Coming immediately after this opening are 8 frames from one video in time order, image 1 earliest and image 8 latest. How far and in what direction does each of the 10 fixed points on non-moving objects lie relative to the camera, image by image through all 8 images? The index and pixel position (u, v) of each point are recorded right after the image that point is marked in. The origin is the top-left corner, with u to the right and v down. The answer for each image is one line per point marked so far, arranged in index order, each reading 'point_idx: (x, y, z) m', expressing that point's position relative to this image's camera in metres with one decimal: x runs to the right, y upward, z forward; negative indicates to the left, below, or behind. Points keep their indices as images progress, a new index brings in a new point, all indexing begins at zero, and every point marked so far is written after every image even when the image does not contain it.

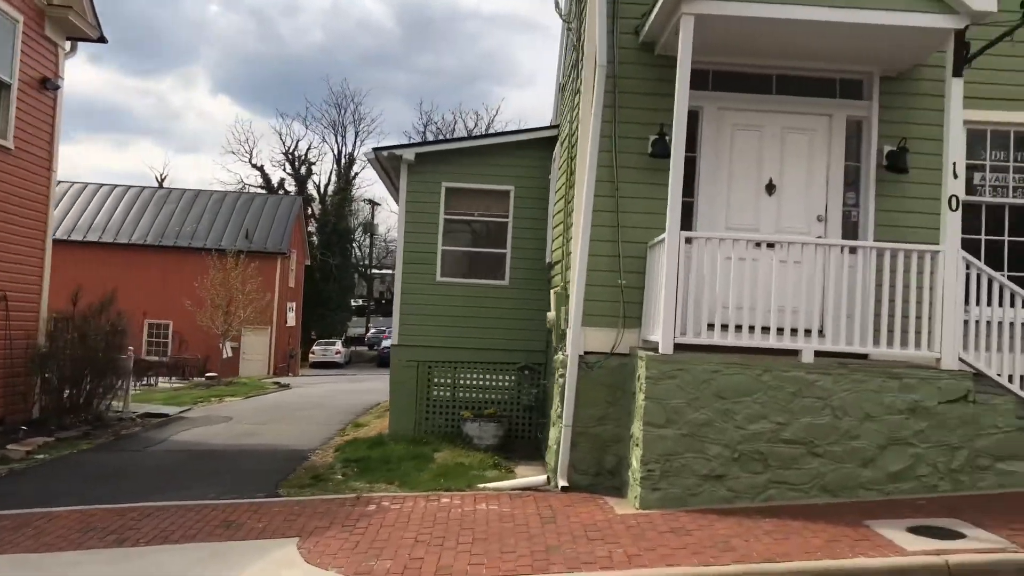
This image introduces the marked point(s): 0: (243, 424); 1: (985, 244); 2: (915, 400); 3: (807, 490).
0: (-4.4, -2.2, +14.5) m
1: (+4.3, +0.4, +8.2) m
2: (+3.1, -0.9, +6.9) m
3: (+2.3, -1.6, +6.9) m
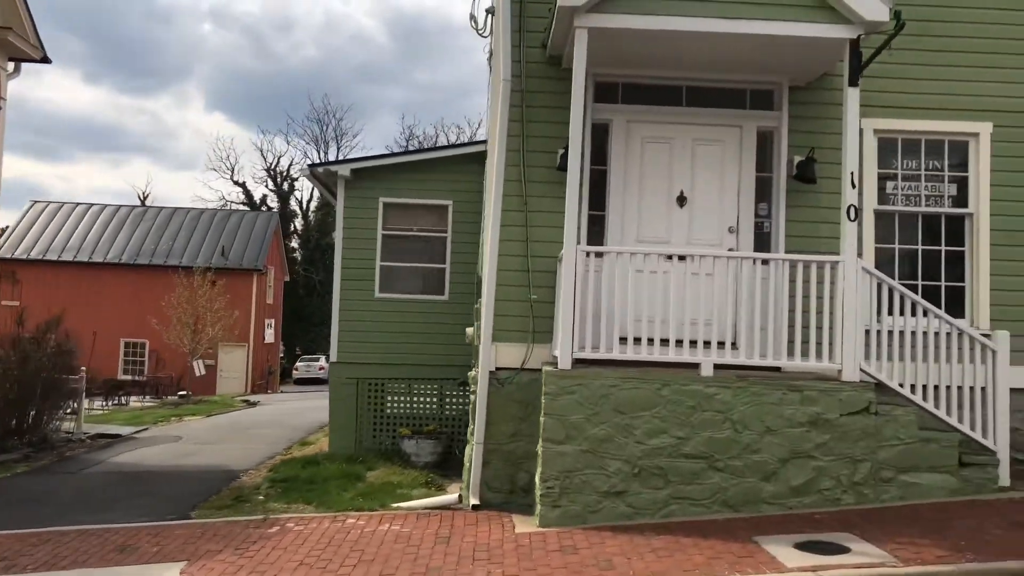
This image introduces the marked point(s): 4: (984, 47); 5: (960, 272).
0: (-5.2, -2.5, +14.4) m
1: (+3.5, +0.3, +8.2) m
2: (+2.3, -1.0, +6.8) m
3: (+1.5, -1.7, +6.8) m
4: (+4.3, +2.2, +8.2) m
5: (+4.1, +0.1, +8.2) m
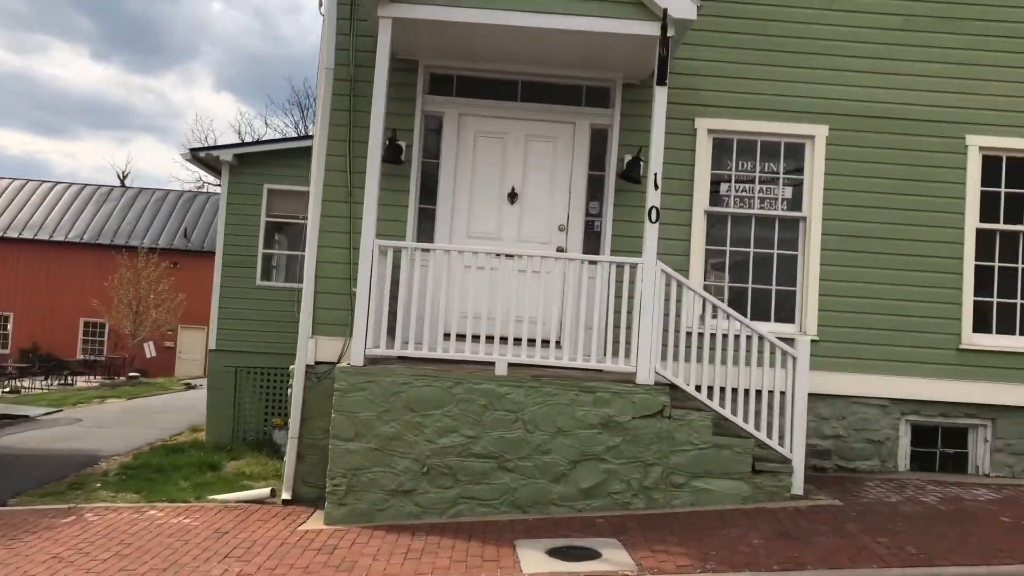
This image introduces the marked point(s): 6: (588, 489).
0: (-6.9, -2.2, +14.3) m
1: (+2.0, +0.3, +8.1) m
2: (+0.7, -1.0, +6.8) m
3: (-0.1, -1.6, +6.7) m
4: (+2.8, +2.2, +8.1) m
5: (+2.5, +0.1, +8.1) m
6: (+0.6, -1.5, +6.7) m
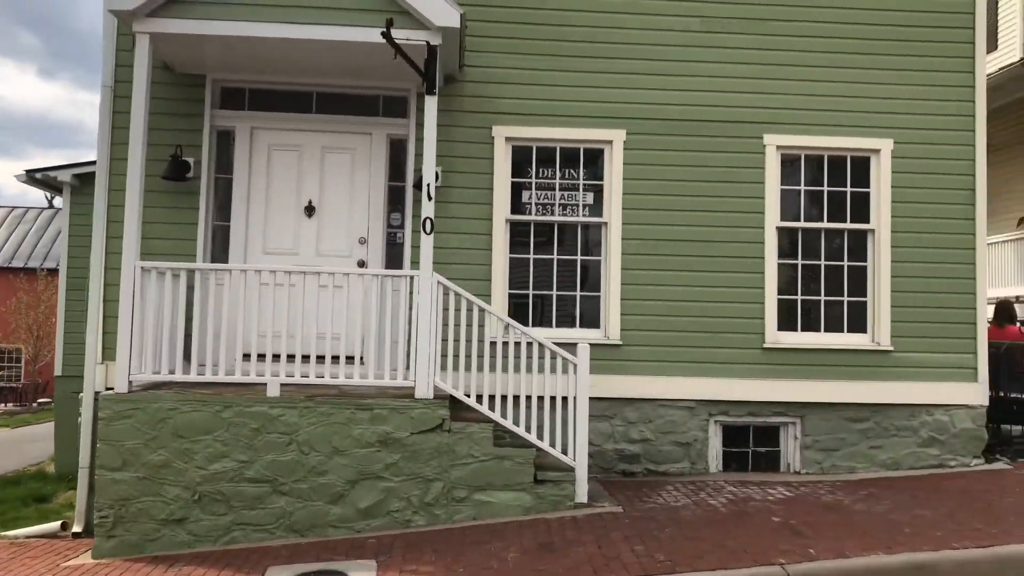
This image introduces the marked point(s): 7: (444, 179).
0: (-8.8, -2.7, +13.8) m
1: (+0.2, +0.2, +8.0) m
2: (-1.0, -1.1, +6.6) m
3: (-1.8, -1.8, +6.5) m
4: (+0.9, +2.1, +8.1) m
5: (+0.8, +0.1, +8.1) m
6: (-1.1, -1.6, +6.6) m
7: (-0.6, +1.0, +7.9) m
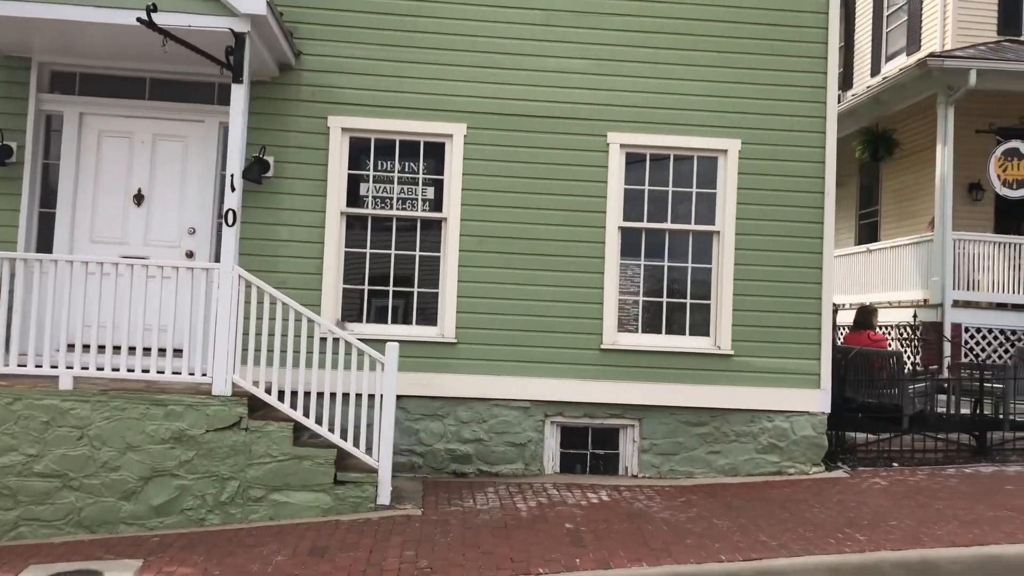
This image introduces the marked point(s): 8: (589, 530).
0: (-10.4, -2.4, +13.6) m
1: (-1.3, +0.3, +7.9) m
2: (-2.4, -1.0, +6.5) m
3: (-3.2, -1.7, +6.4) m
4: (-0.5, +2.2, +7.9) m
5: (-0.7, +0.1, +7.9) m
6: (-2.6, -1.6, +6.4) m
7: (-2.1, +1.0, +7.7) m
8: (+0.5, -1.7, +6.2) m
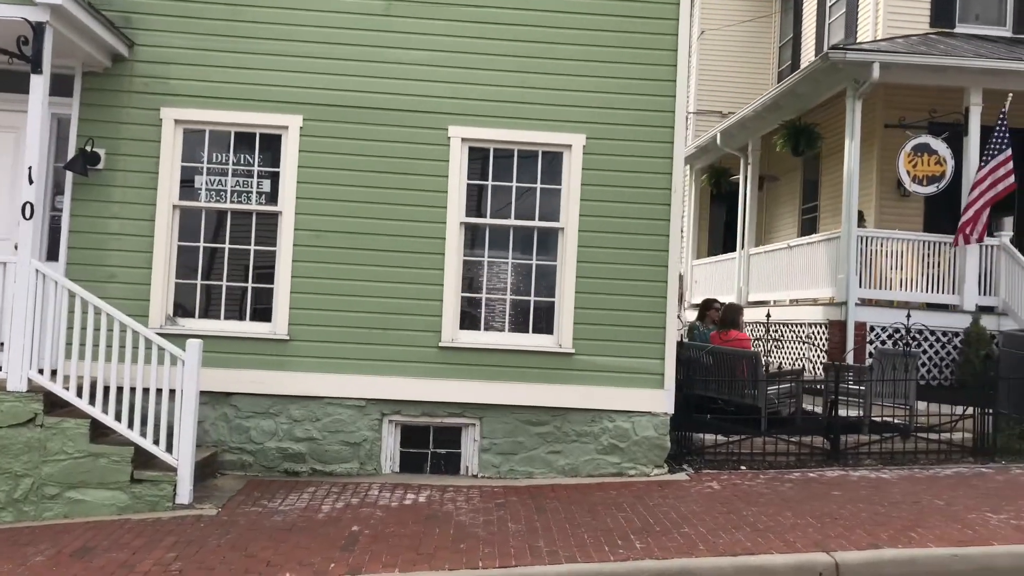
0: (-11.7, -2.2, +13.6) m
1: (-2.7, +0.3, +7.7) m
2: (-3.9, -1.0, +6.4) m
3: (-4.7, -1.7, +6.3) m
4: (-1.9, +2.2, +7.7) m
5: (-2.1, +0.1, +7.8) m
6: (-4.0, -1.5, +6.4) m
7: (-3.5, +1.1, +7.6) m
8: (-0.9, -1.6, +6.0) m
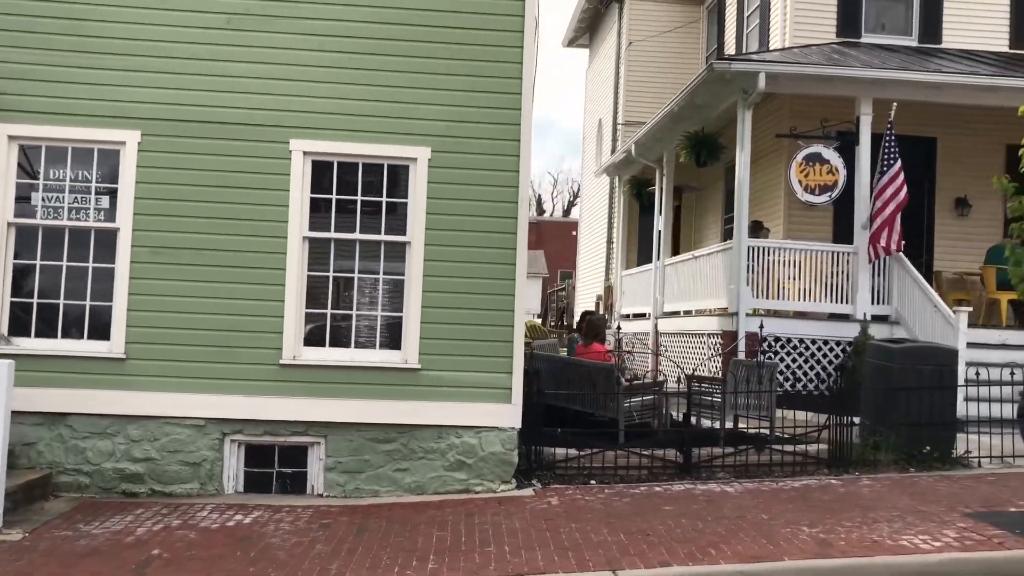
0: (-13.1, -2.5, +13.3) m
1: (-4.0, +0.2, +7.6) m
2: (-5.2, -1.1, +6.2) m
3: (-6.0, -1.8, +6.1) m
4: (-3.2, +2.0, +7.6) m
5: (-3.5, 0.0, +7.6) m
6: (-5.3, -1.7, +6.2) m
7: (-4.8, +0.9, +7.5) m
8: (-2.2, -1.8, +5.9) m
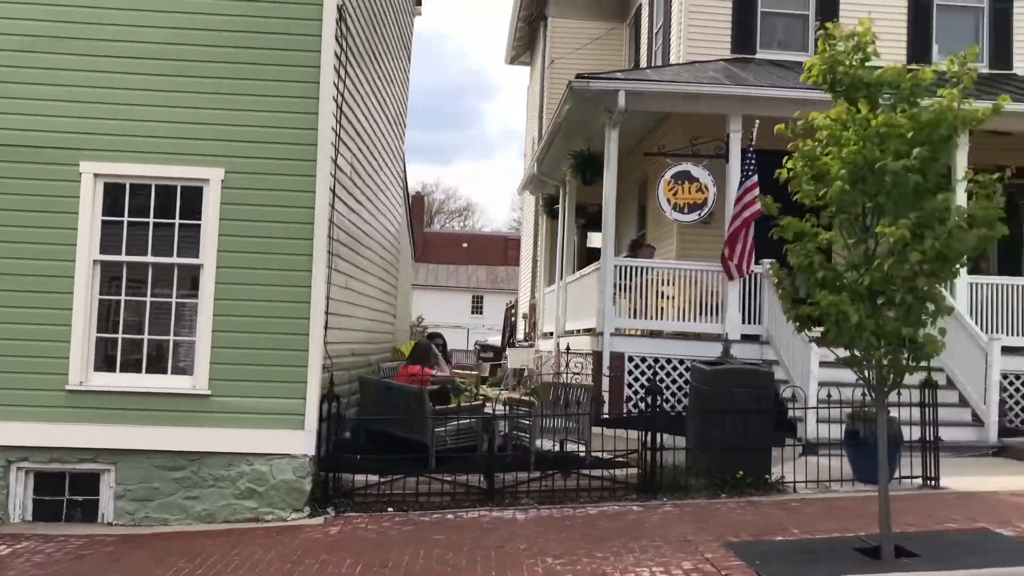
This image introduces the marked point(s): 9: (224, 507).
0: (-14.9, -2.9, +13.1) m
1: (-5.8, -0.1, +7.5) m
2: (-6.9, -1.3, +6.0) m
3: (-7.8, -2.0, +5.9) m
4: (-5.0, +1.8, +7.5) m
5: (-5.2, -0.2, +7.5) m
6: (-7.1, -1.9, +6.0) m
7: (-6.6, +0.7, +7.4) m
8: (-4.0, -1.9, +5.7) m
9: (-2.4, -1.8, +7.5) m
